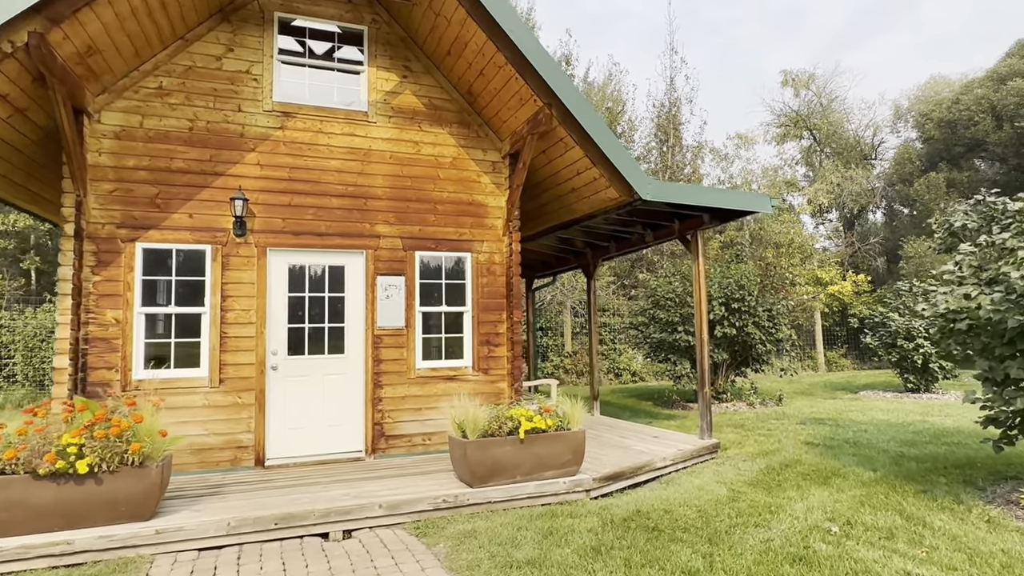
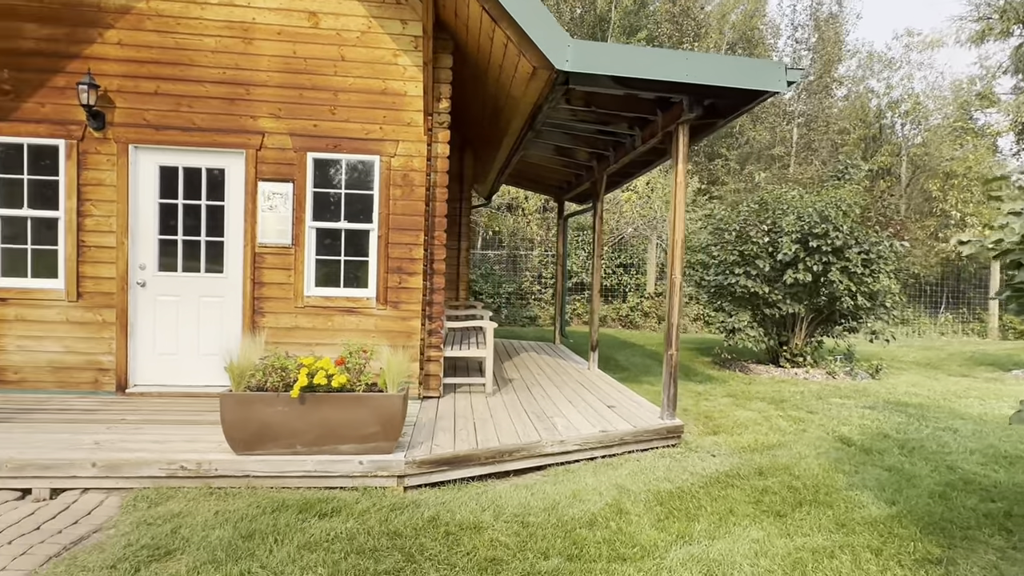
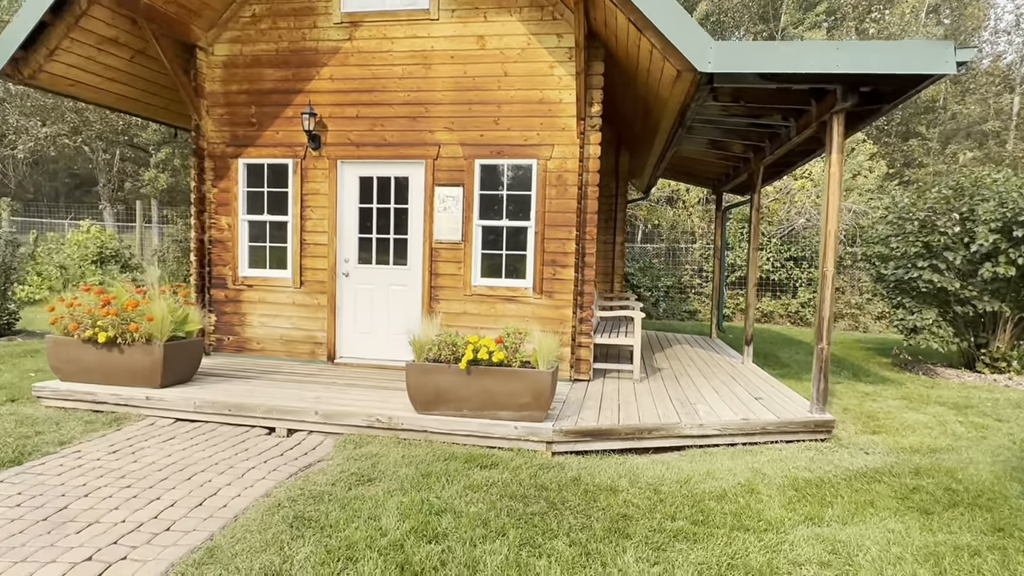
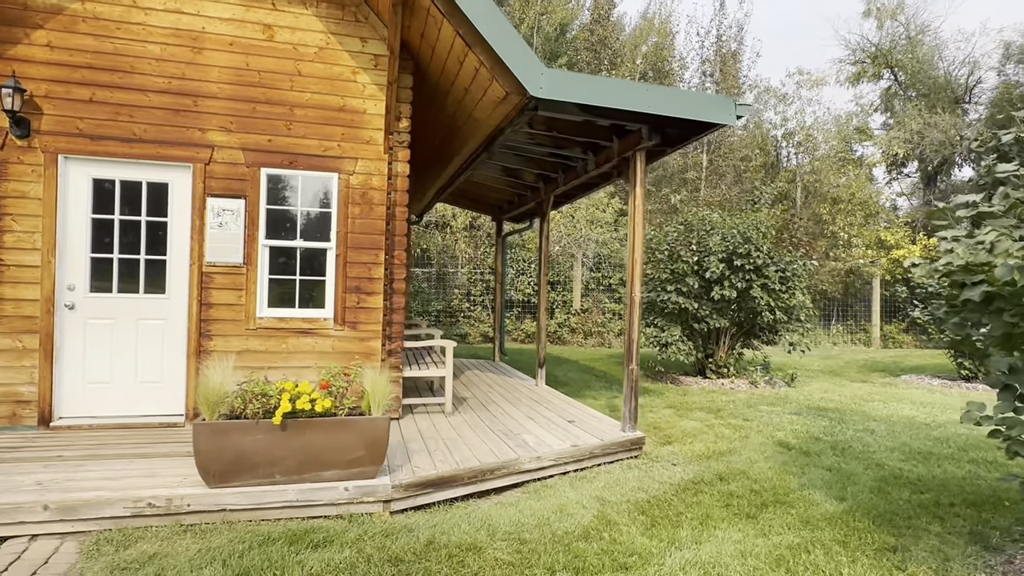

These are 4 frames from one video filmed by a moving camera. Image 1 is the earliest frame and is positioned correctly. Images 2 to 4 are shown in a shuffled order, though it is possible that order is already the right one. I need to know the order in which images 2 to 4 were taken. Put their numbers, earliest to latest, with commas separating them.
4, 2, 3
